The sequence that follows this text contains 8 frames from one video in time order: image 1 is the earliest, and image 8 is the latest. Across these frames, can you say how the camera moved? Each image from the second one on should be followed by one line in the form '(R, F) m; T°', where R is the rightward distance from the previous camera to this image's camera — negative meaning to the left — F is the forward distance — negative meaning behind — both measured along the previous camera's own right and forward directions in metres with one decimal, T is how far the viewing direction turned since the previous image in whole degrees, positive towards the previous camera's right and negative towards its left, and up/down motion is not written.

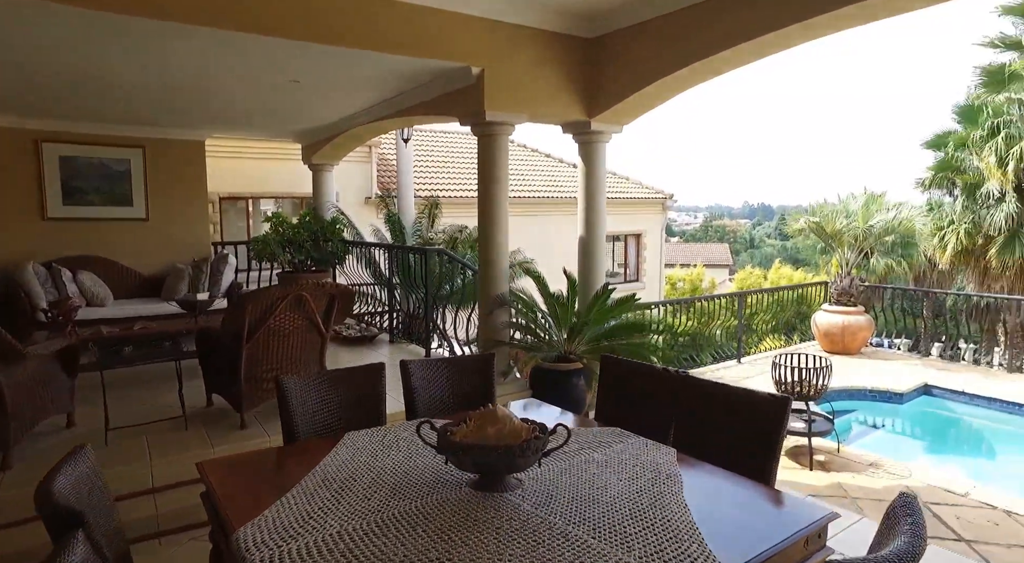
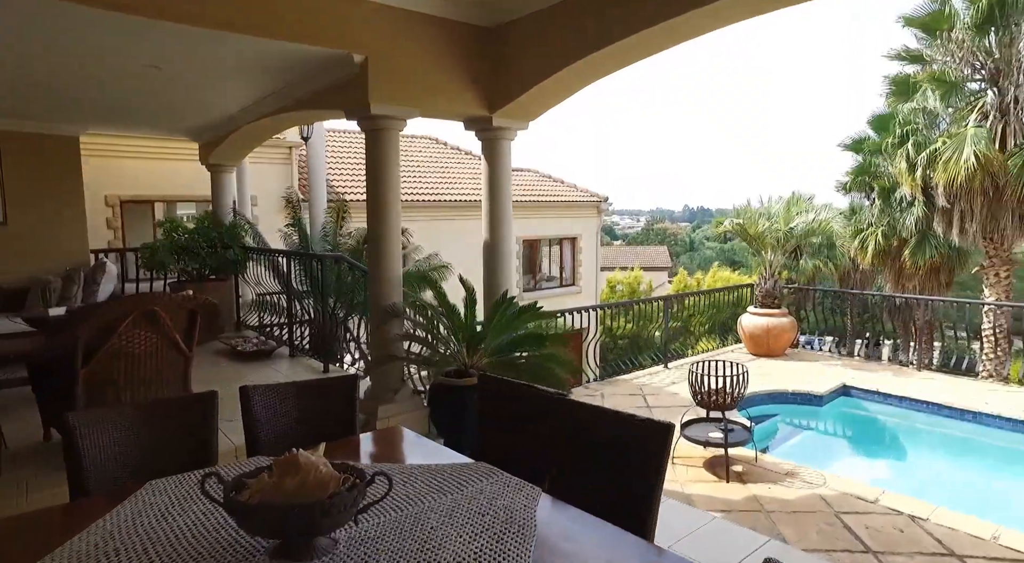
(+0.2, +0.2) m; +5°
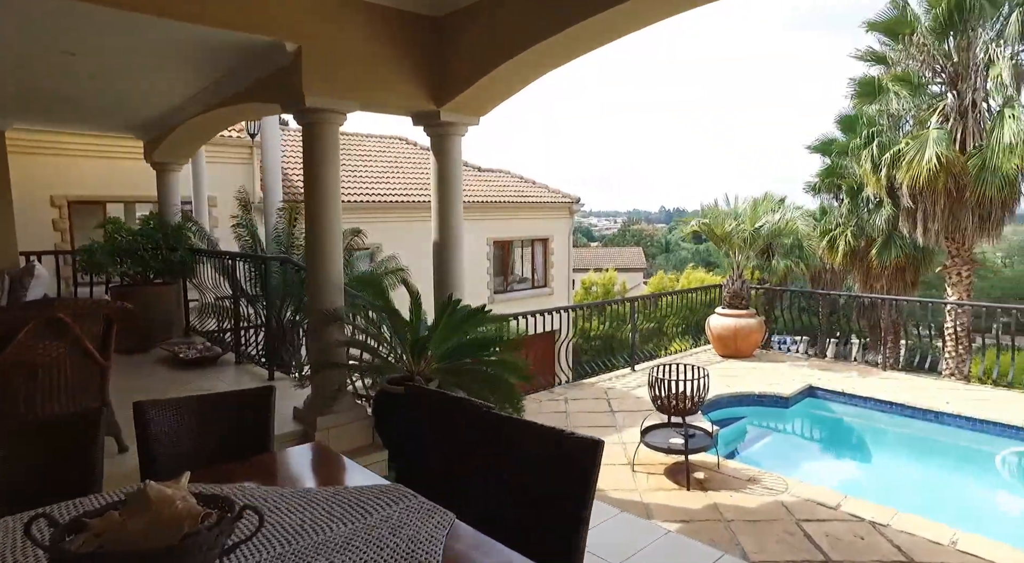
(+0.1, +0.1) m; +2°
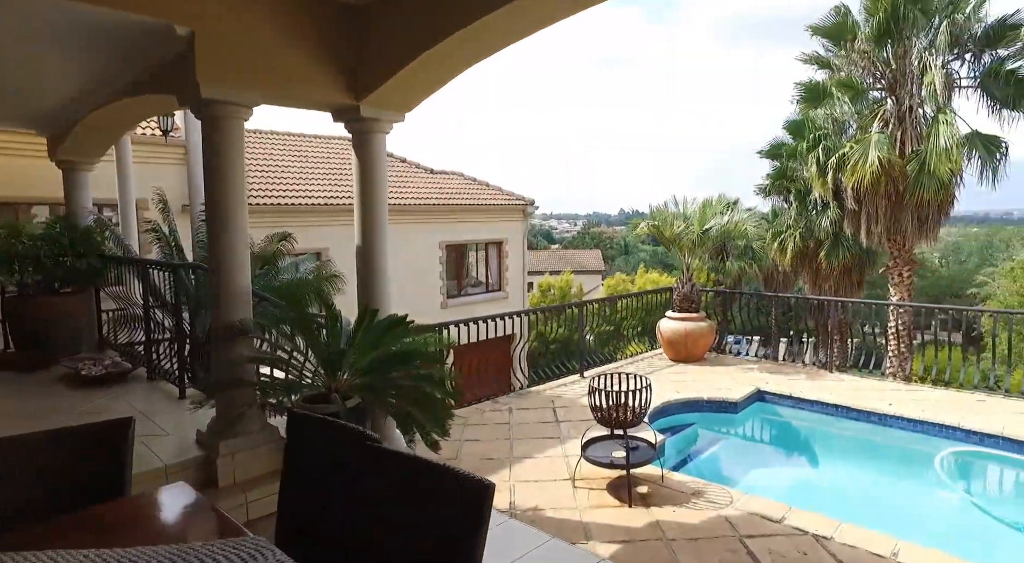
(+0.1, +0.2) m; +3°
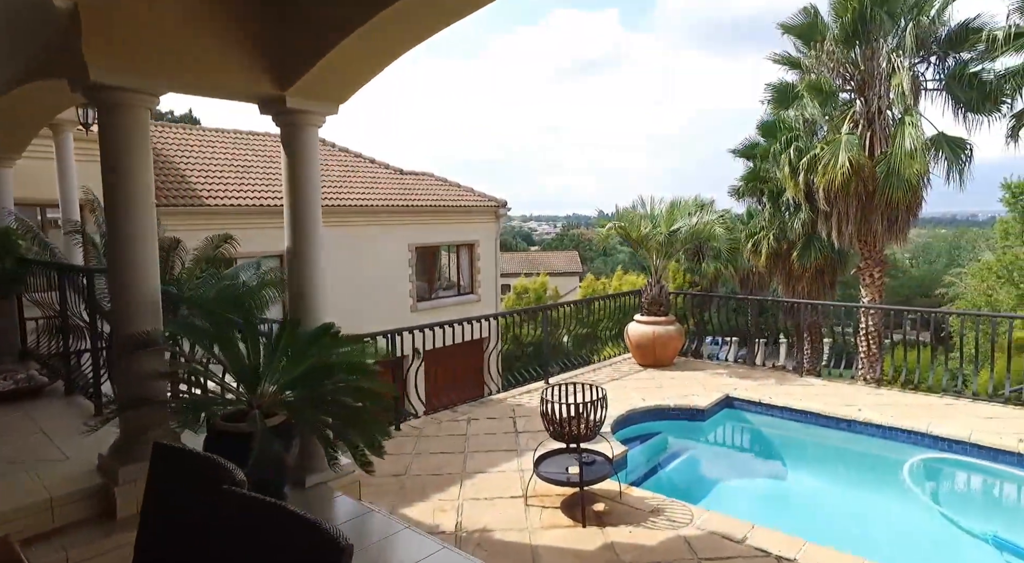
(+0.2, +0.2) m; +2°
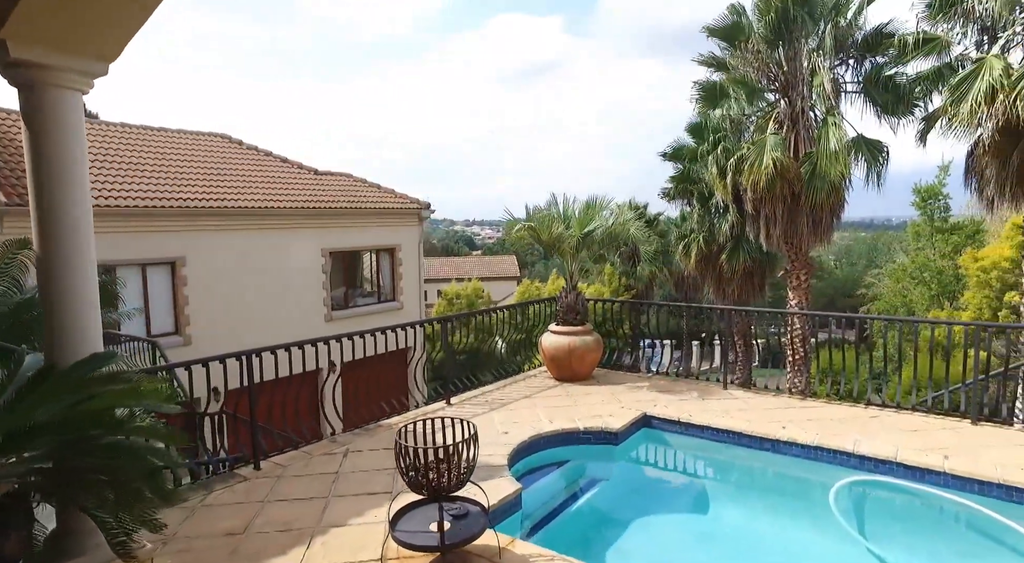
(+0.4, +0.7) m; +5°
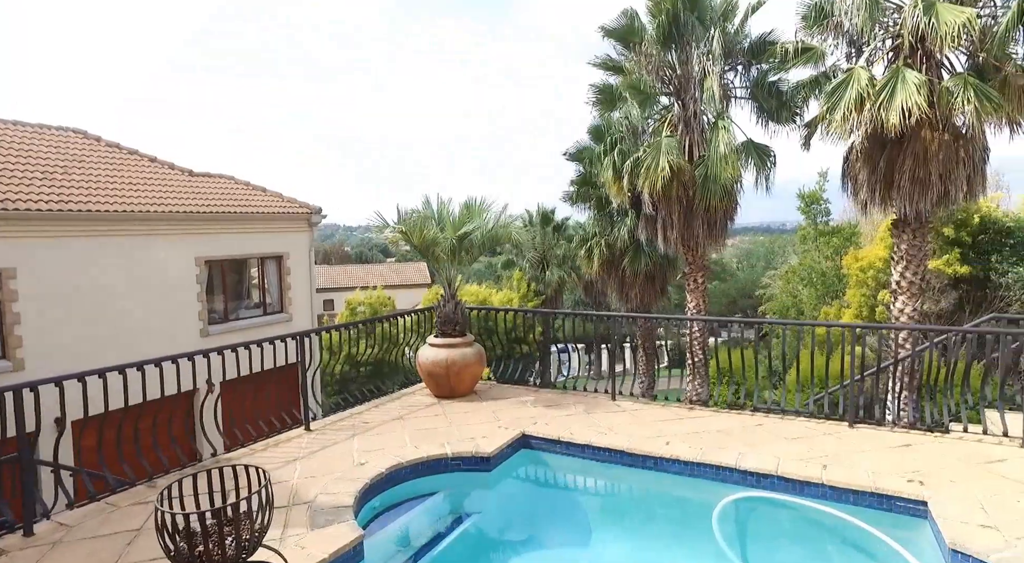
(+0.4, +0.5) m; +7°
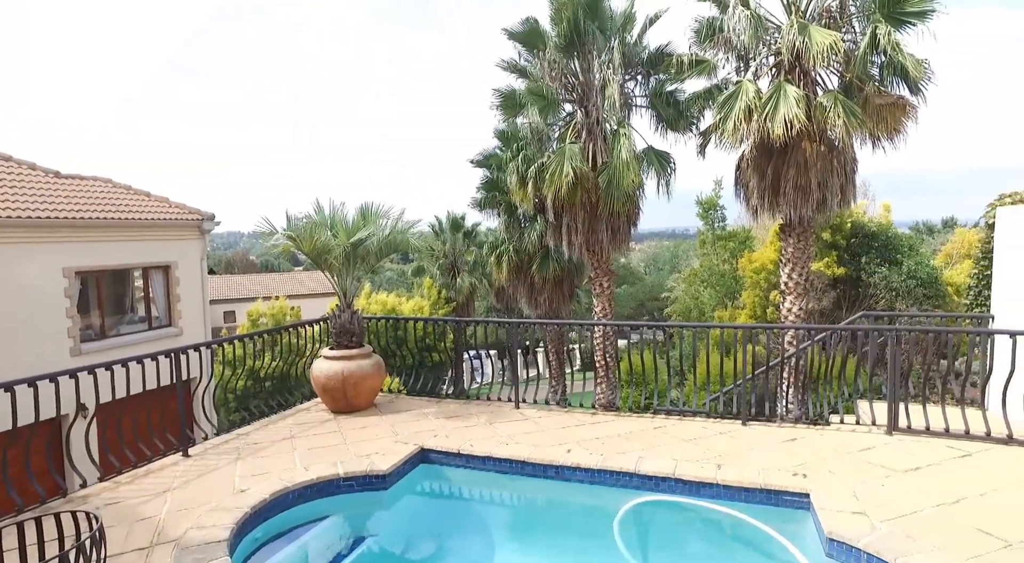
(+0.1, +0.1) m; +7°
